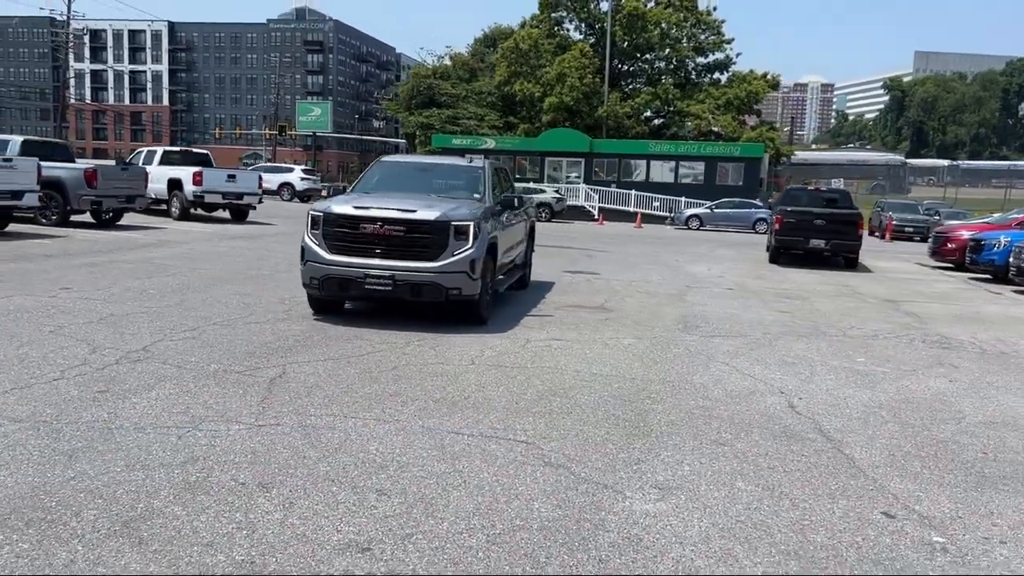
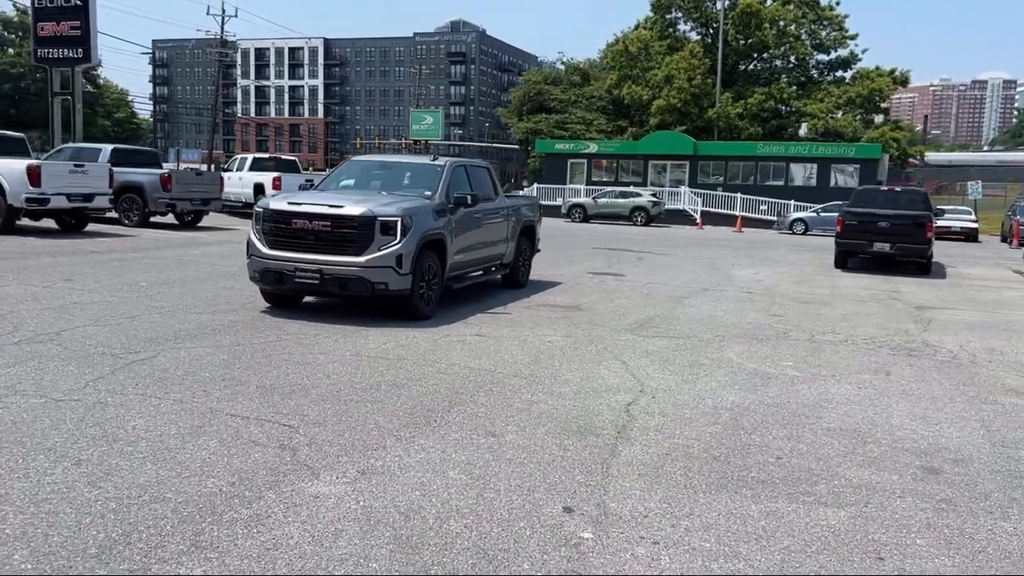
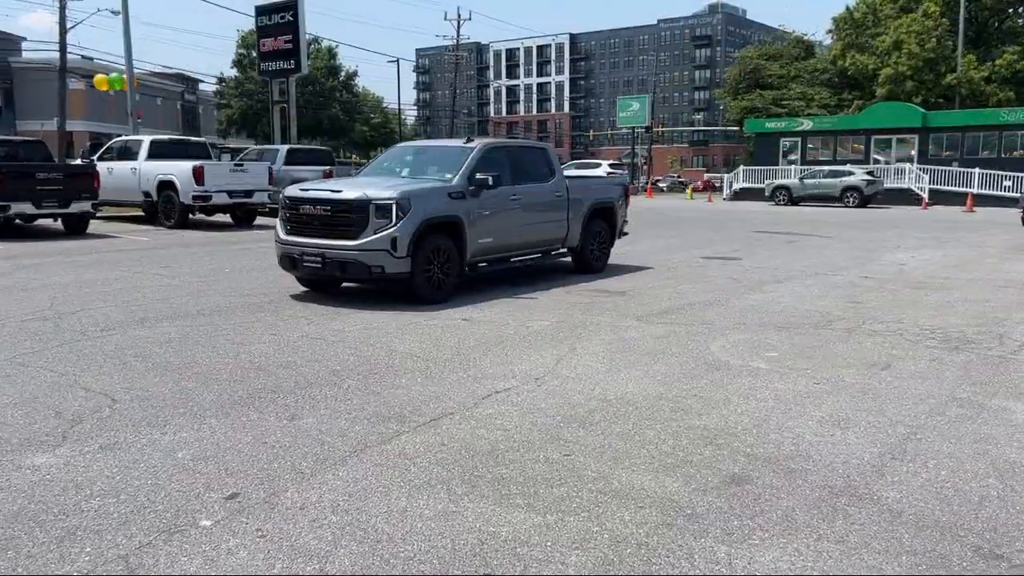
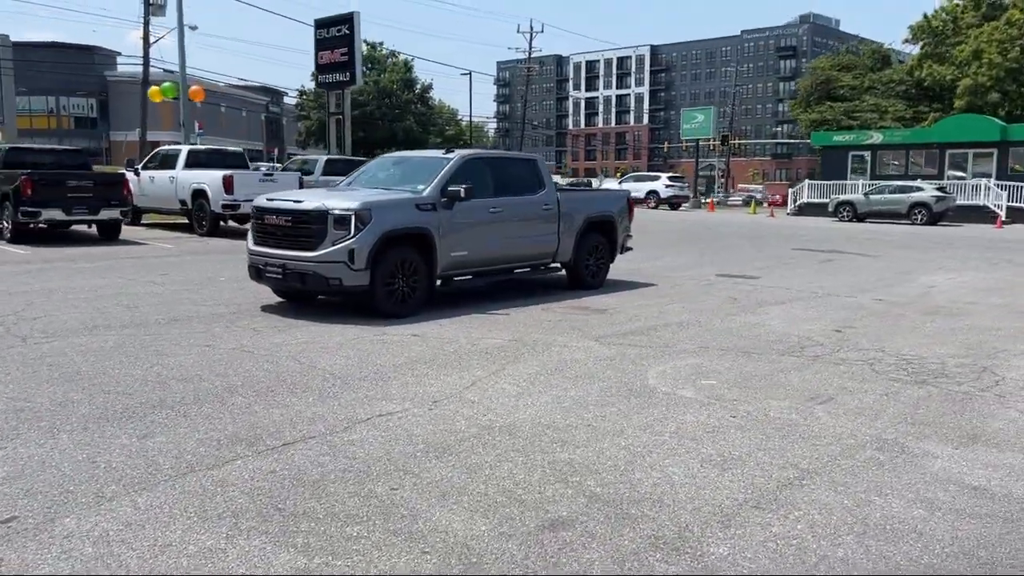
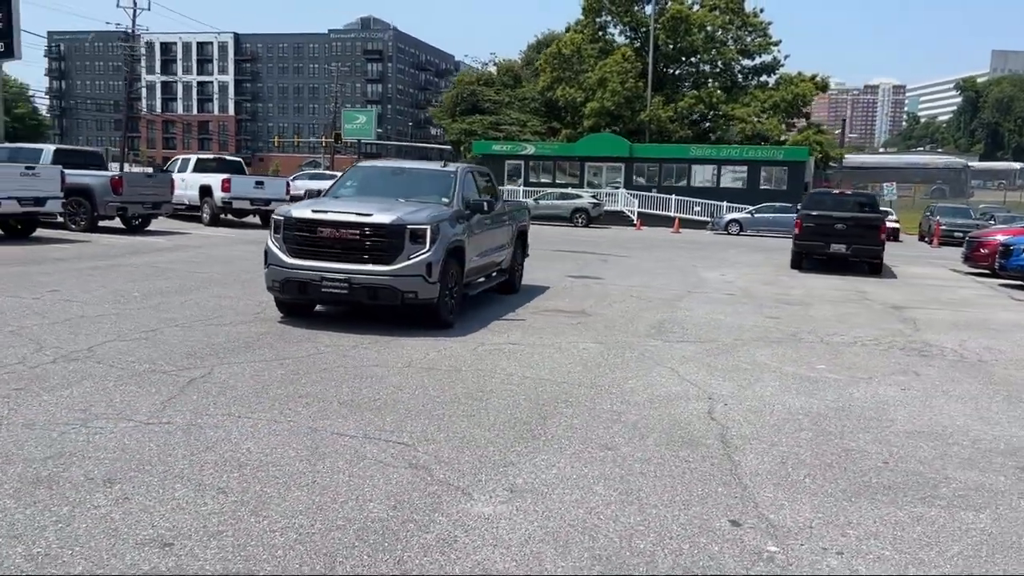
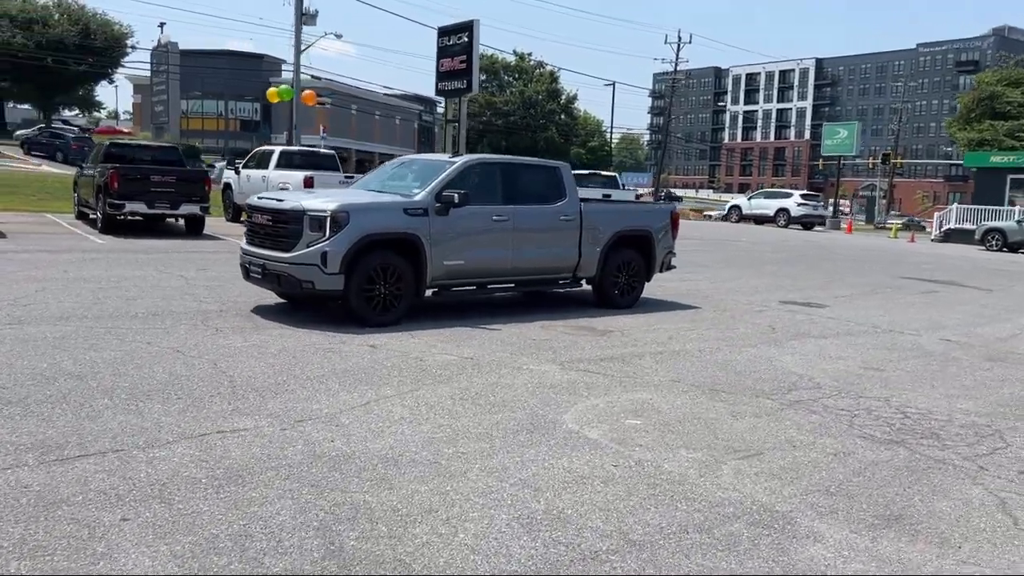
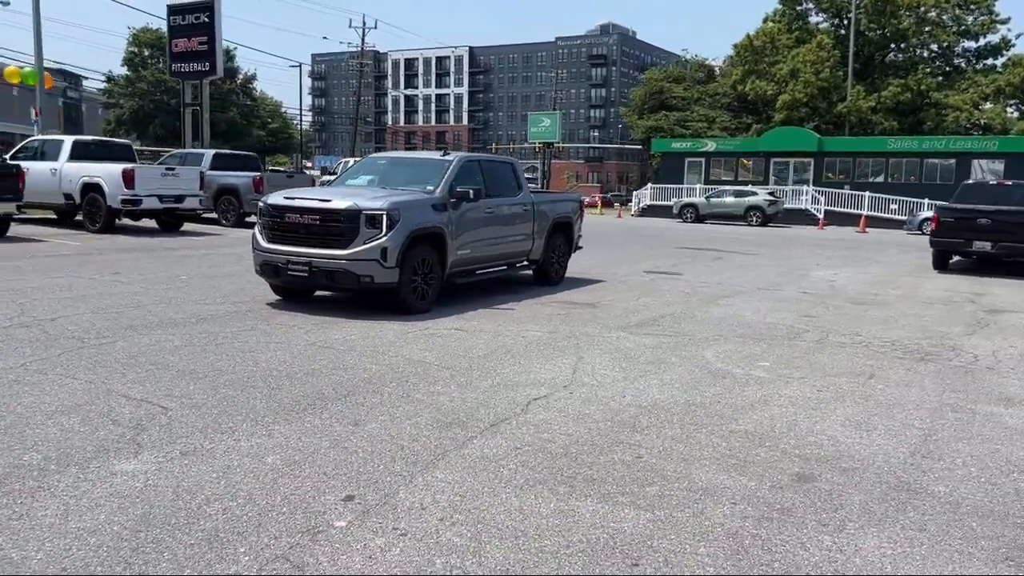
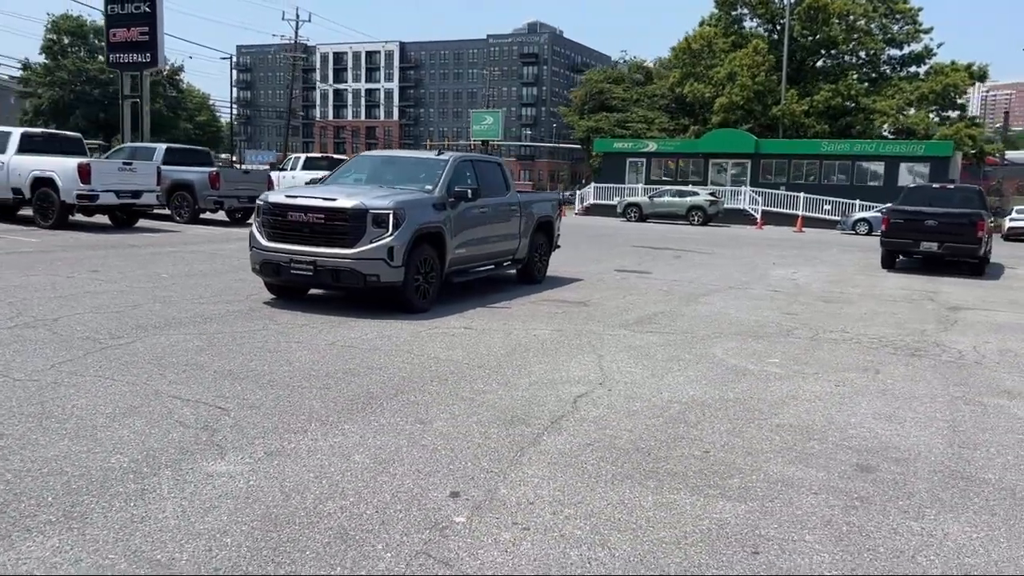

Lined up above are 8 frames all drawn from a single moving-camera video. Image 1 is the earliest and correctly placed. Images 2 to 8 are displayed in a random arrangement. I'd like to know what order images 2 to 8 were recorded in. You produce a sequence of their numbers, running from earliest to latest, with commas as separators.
5, 2, 8, 7, 3, 4, 6
